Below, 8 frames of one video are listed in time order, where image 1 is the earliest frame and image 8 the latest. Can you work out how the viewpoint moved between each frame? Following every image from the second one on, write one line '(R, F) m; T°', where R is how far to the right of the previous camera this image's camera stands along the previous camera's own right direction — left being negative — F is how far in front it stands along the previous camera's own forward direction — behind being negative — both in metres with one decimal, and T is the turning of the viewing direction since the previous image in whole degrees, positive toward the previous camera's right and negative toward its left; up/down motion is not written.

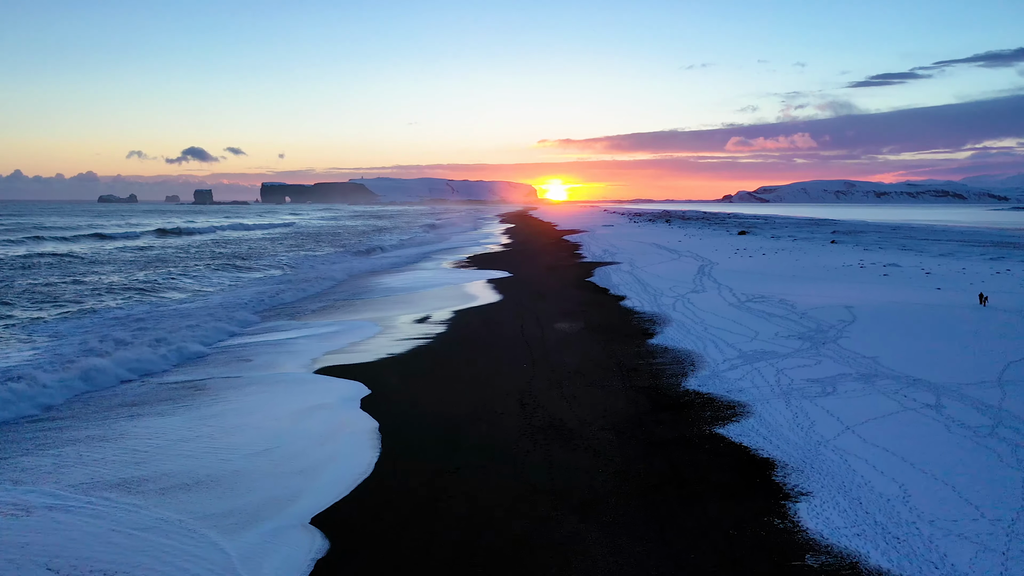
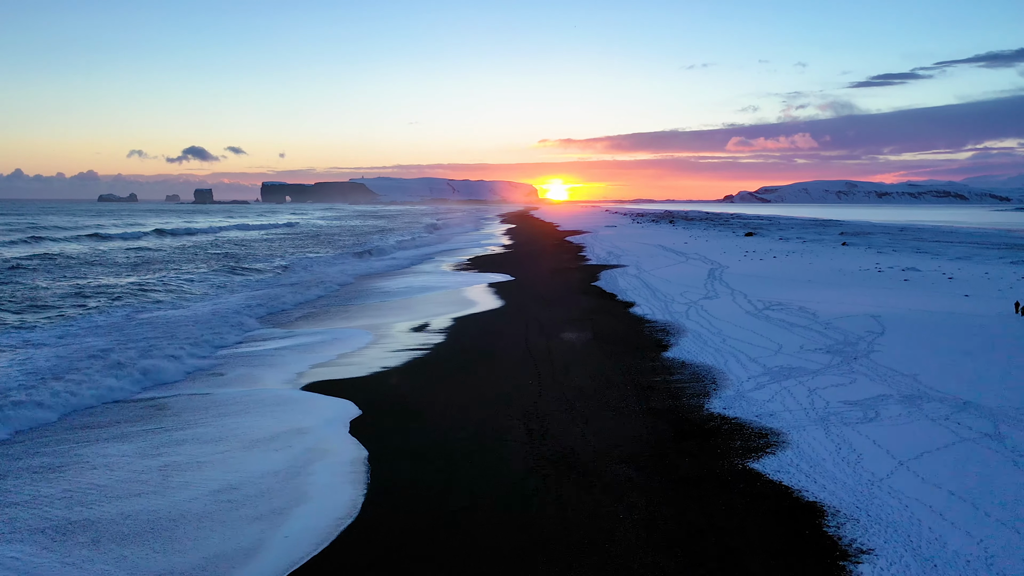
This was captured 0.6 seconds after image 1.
(0.0, +0.7) m; 0°
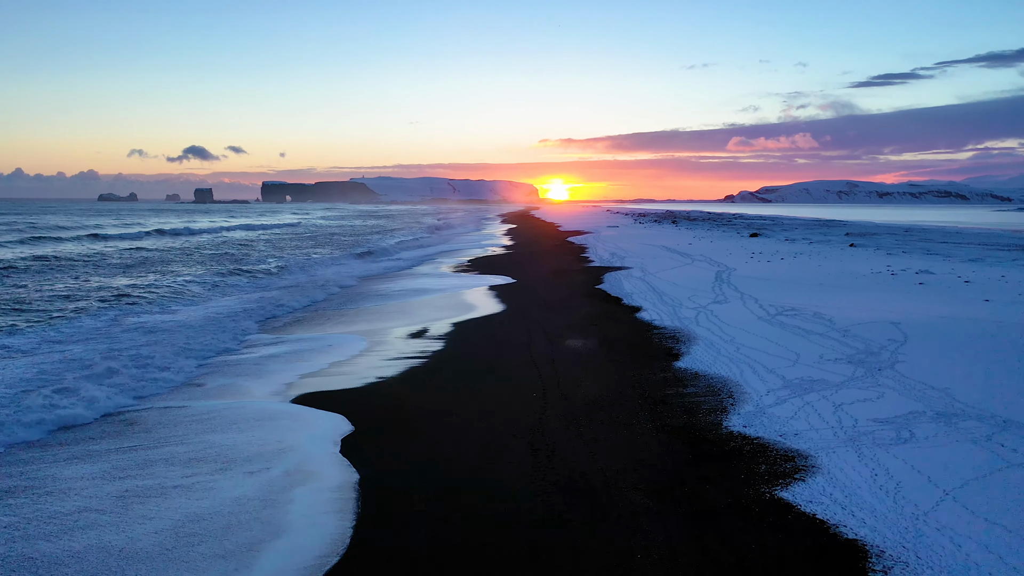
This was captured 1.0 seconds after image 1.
(0.0, +0.5) m; 0°
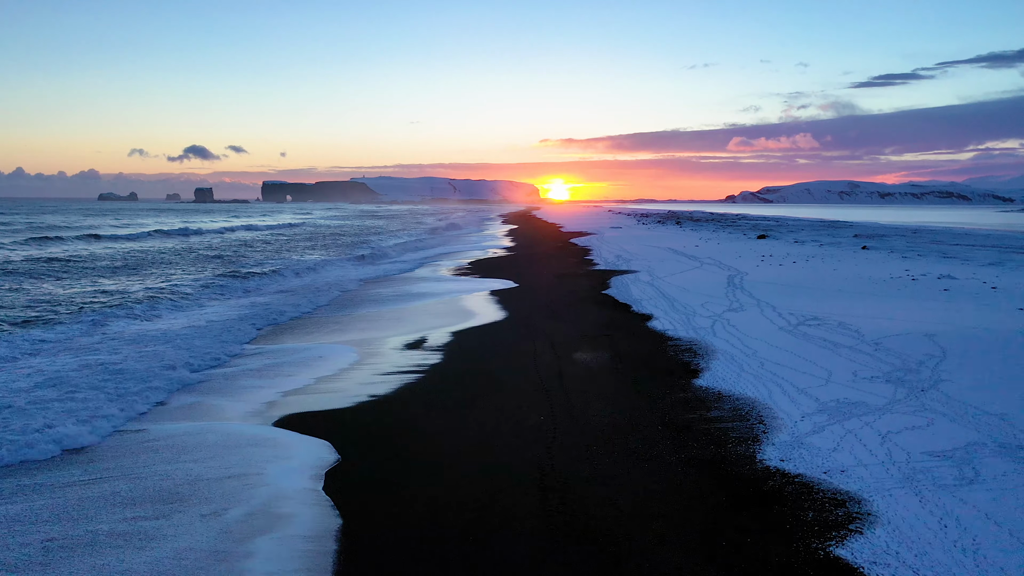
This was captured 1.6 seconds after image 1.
(0.0, +0.7) m; 0°
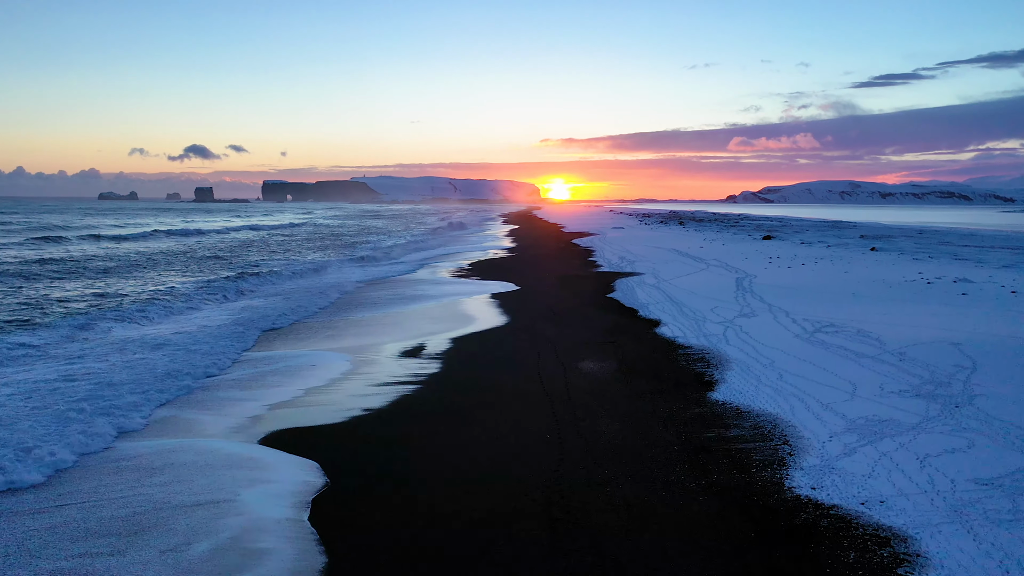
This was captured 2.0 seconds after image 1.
(0.0, +0.5) m; 0°
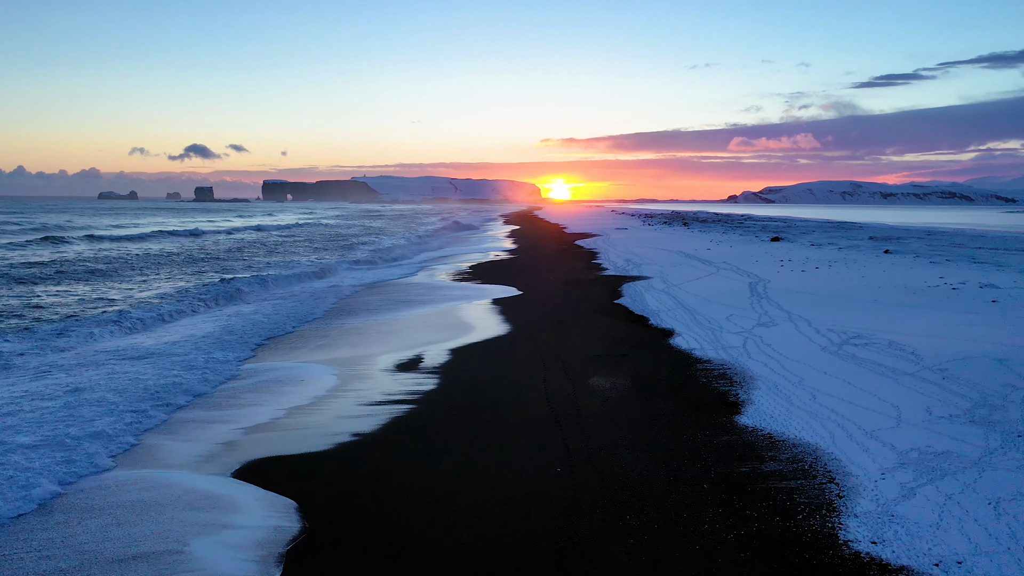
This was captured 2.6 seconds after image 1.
(0.0, +0.7) m; 0°
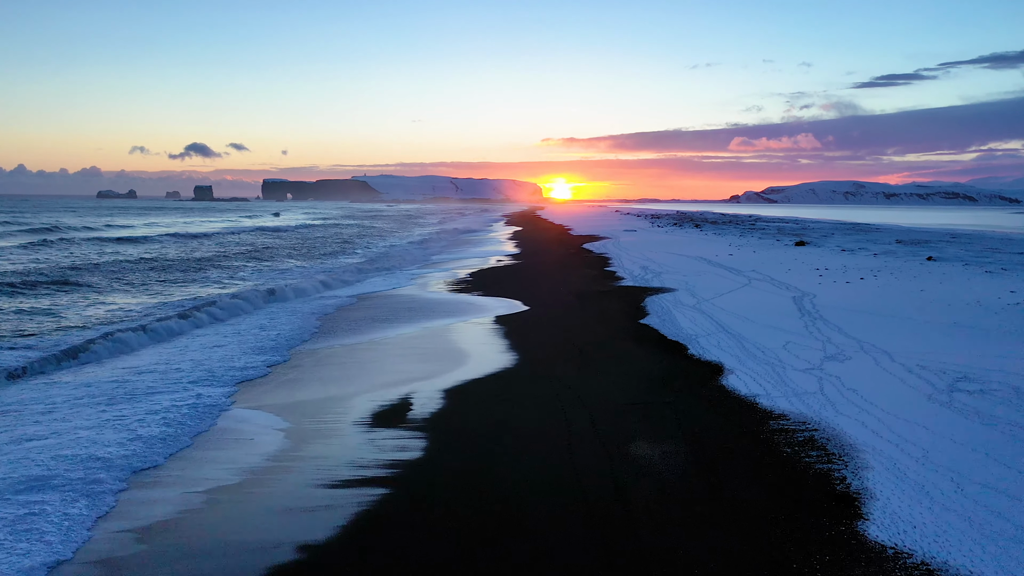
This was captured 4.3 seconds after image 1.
(-0.1, +2.0) m; 0°
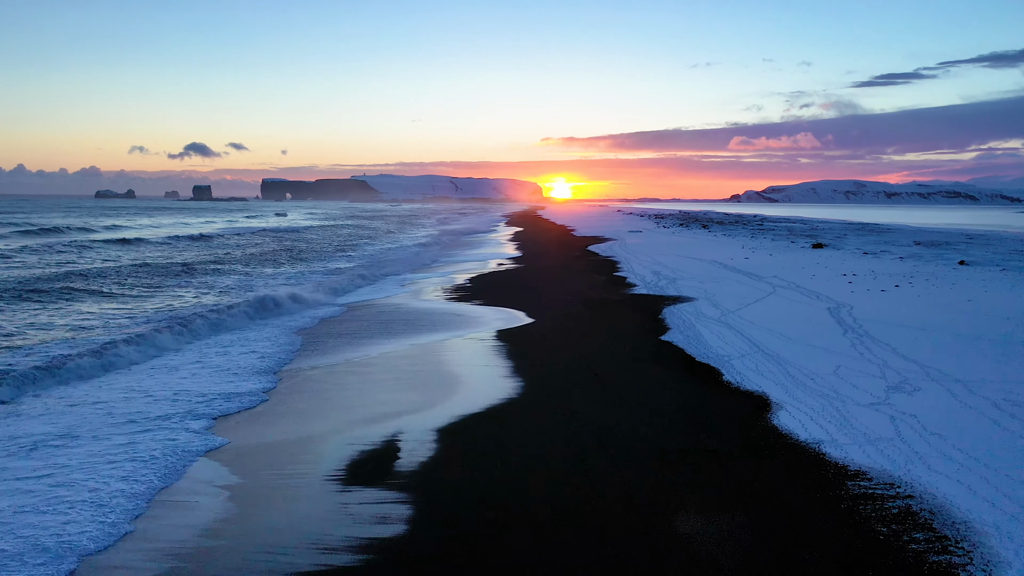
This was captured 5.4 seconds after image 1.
(-0.1, +1.3) m; 0°
